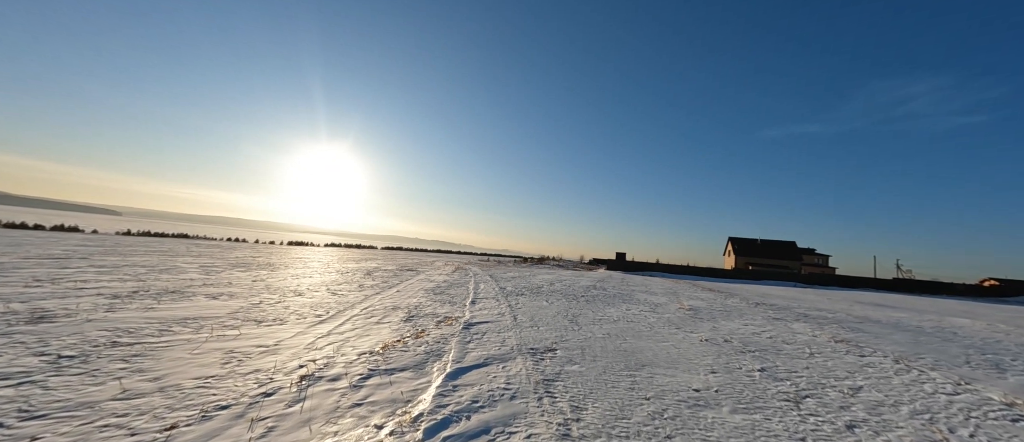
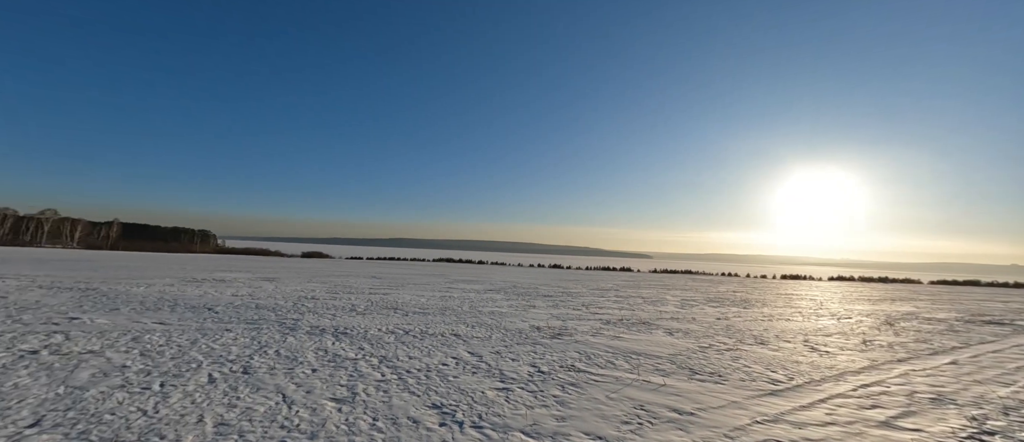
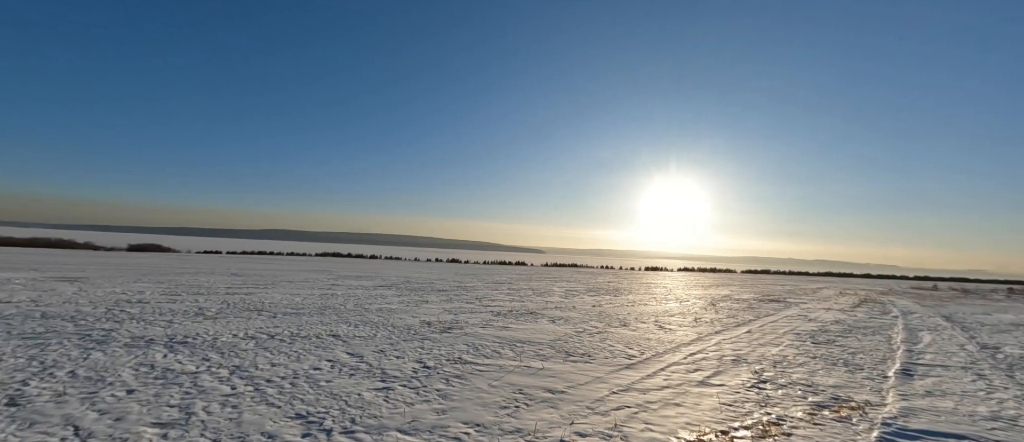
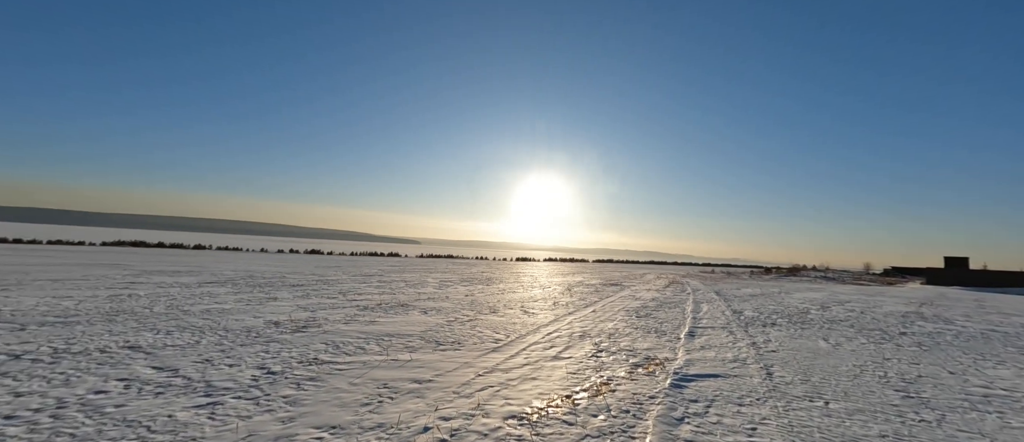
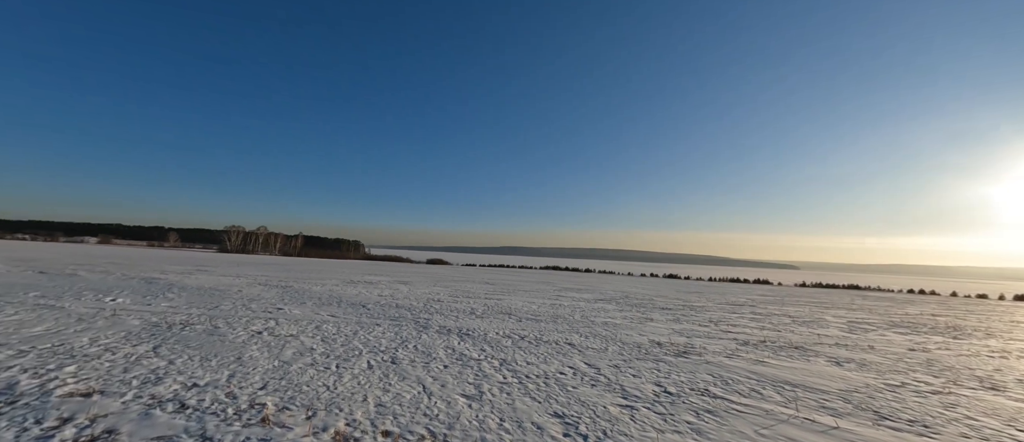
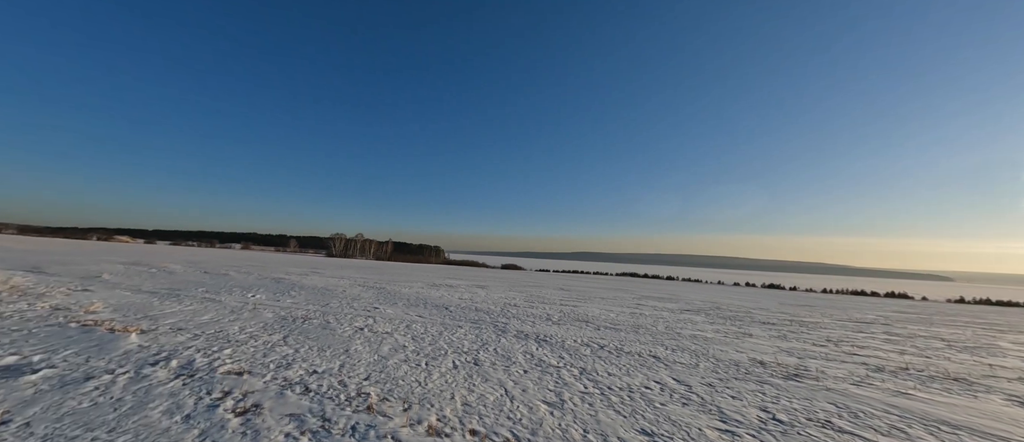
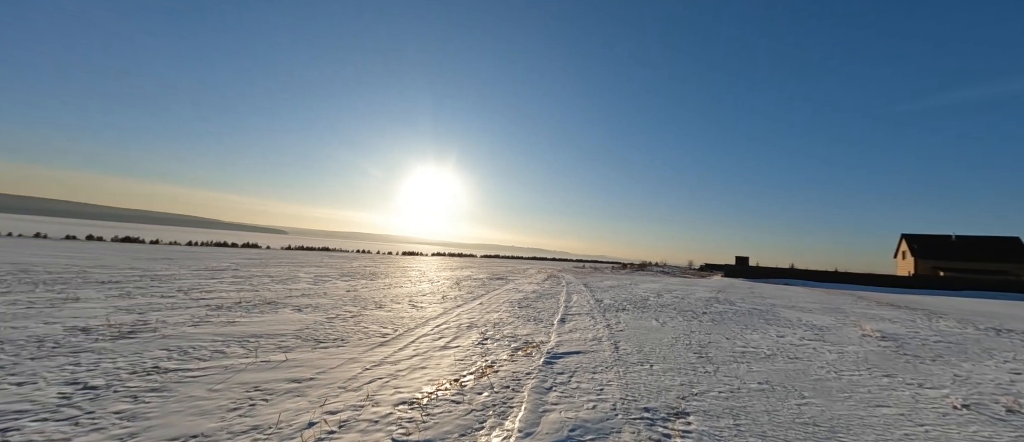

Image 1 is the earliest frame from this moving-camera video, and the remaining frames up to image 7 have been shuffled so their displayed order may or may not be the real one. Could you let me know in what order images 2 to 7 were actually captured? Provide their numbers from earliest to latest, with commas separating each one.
7, 4, 3, 2, 5, 6
